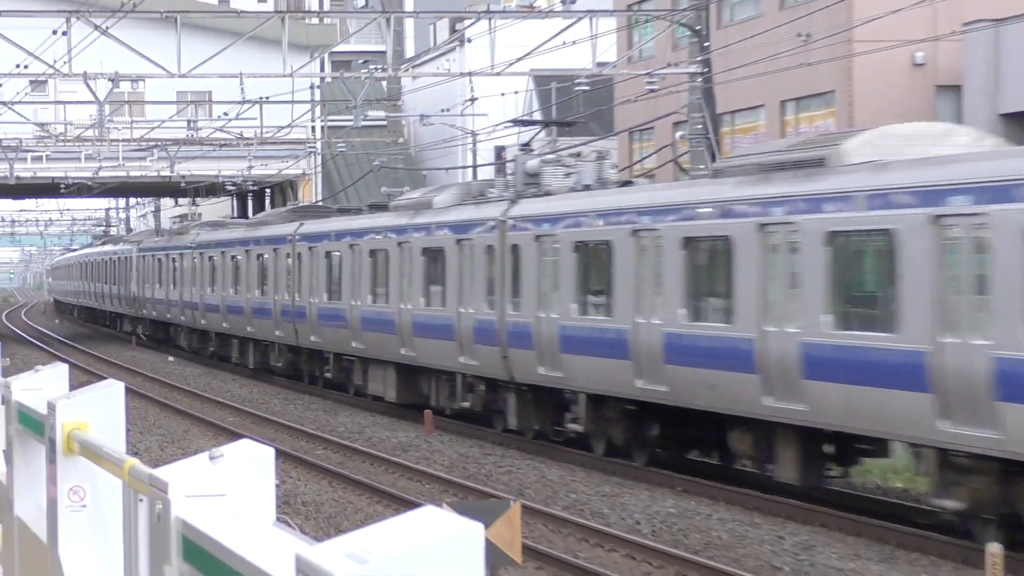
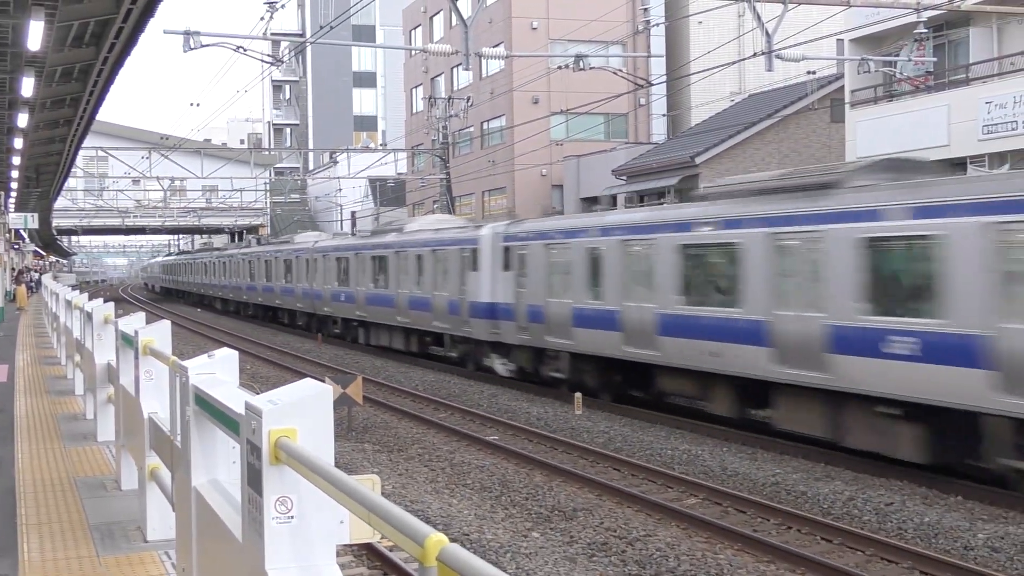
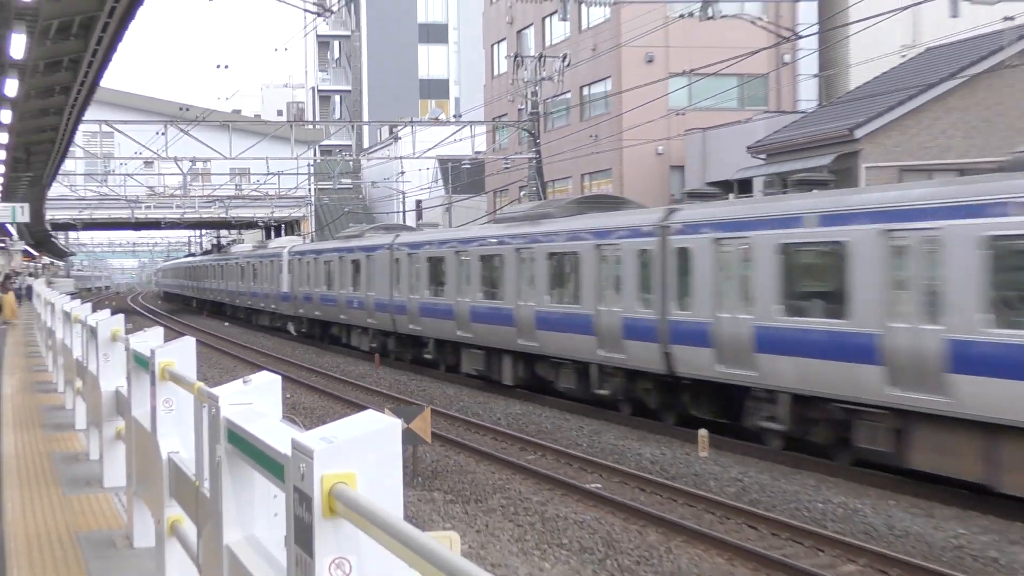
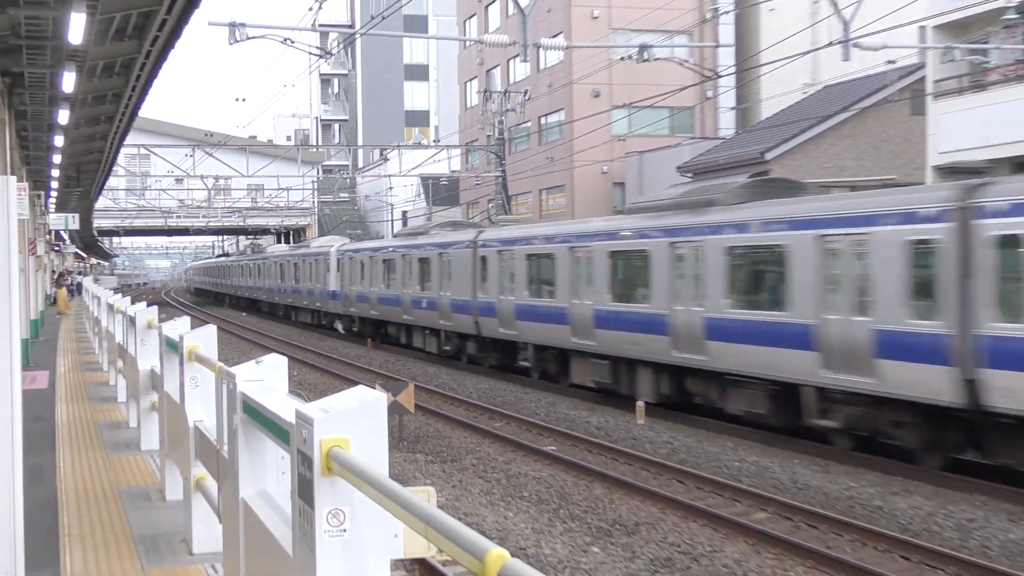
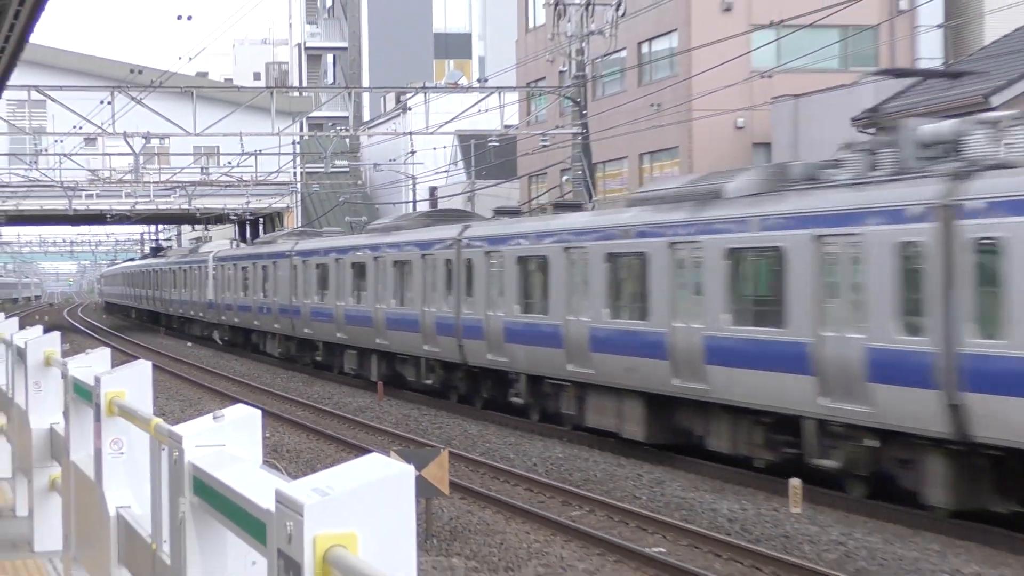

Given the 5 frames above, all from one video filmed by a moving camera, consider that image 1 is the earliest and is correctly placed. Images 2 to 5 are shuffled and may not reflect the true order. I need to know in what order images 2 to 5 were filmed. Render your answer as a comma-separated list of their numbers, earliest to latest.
5, 3, 4, 2
